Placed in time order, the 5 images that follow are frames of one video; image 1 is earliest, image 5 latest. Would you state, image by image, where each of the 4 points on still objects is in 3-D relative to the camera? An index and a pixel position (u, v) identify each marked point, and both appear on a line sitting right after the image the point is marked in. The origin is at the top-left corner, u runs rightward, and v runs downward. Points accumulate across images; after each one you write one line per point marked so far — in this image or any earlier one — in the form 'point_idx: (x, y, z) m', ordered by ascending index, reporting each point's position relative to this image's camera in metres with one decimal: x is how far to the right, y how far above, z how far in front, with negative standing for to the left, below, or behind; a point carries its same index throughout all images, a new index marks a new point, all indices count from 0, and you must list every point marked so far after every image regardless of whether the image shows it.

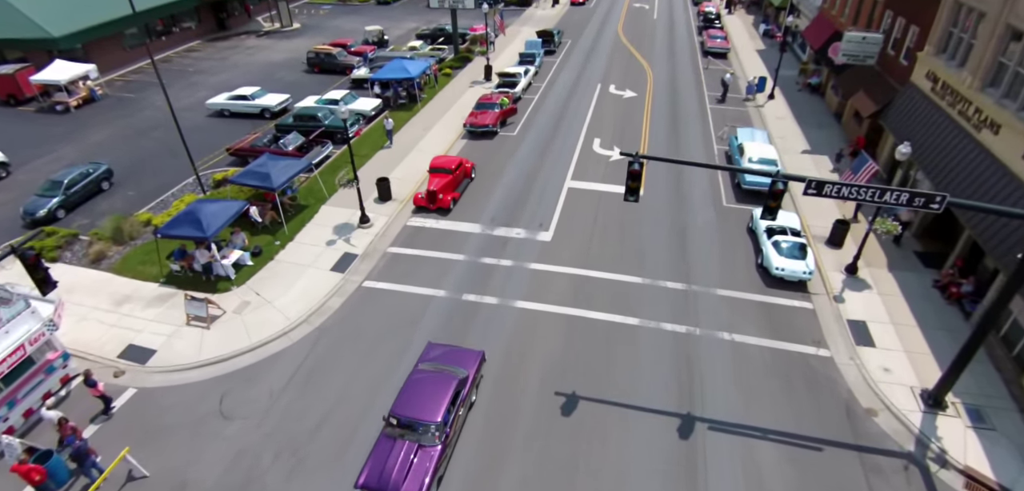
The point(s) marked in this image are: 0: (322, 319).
0: (-6.3, -2.4, +16.7) m
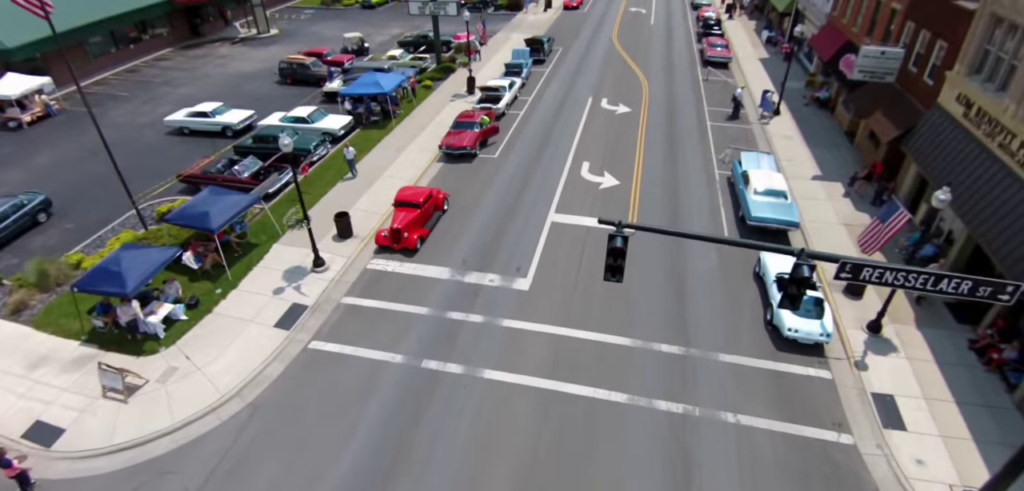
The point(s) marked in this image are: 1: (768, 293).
0: (-7.3, -4.1, +14.3) m
1: (+8.3, -1.5, +16.3) m
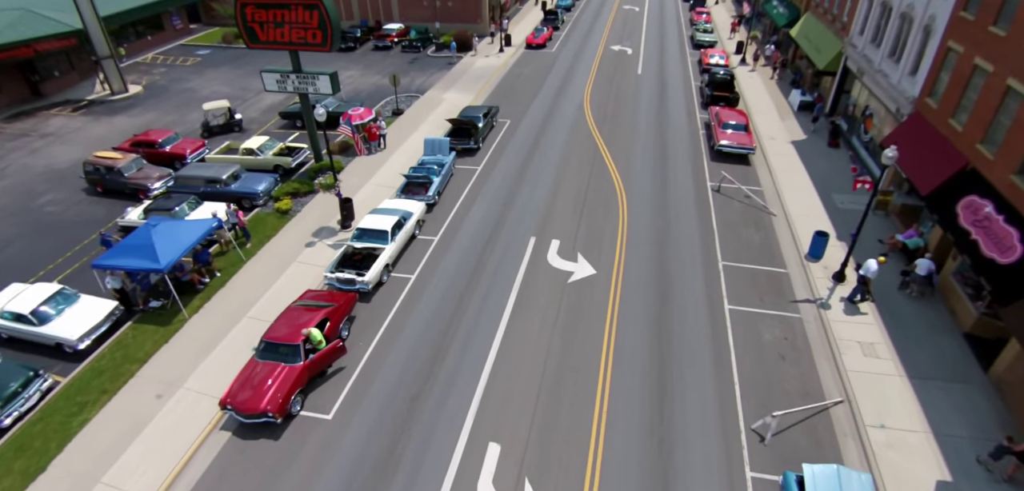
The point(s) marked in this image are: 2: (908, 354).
0: (-11.1, -13.2, +3.4) m
1: (+4.5, -10.3, +5.2) m
2: (+11.2, -3.0, +14.3) m
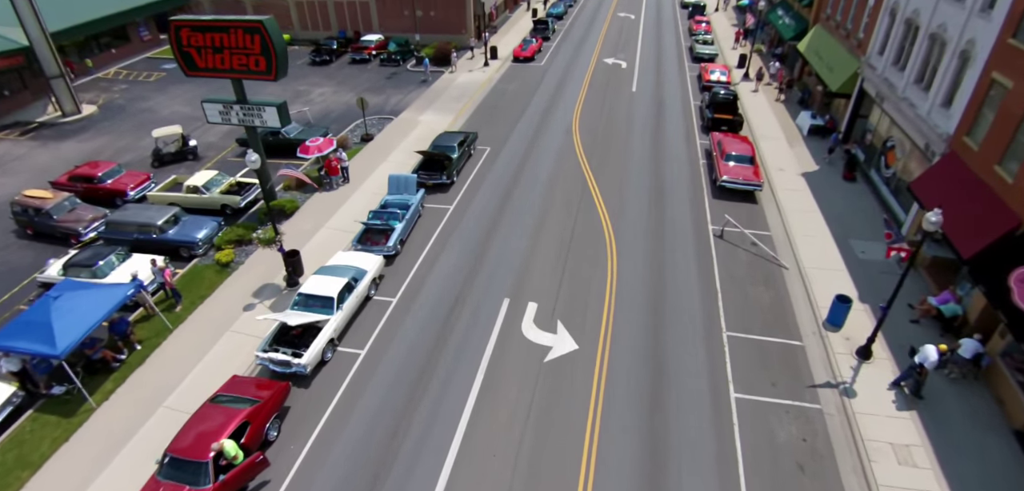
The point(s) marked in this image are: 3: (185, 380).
0: (-12.0, -15.3, +0.9) m
1: (+3.6, -12.3, +2.7) m
2: (+10.3, -4.9, +11.7) m
3: (-9.4, -3.8, +14.3) m
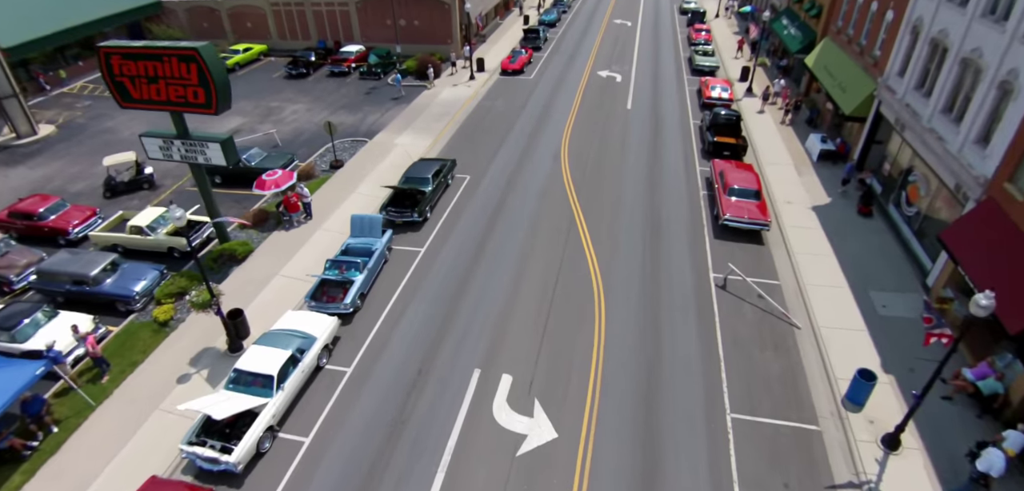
0: (-12.7, -17.2, -1.0) m
1: (+2.8, -14.1, +0.7) m
2: (+9.5, -6.6, +9.7) m
3: (-10.1, -5.5, +12.3) m
